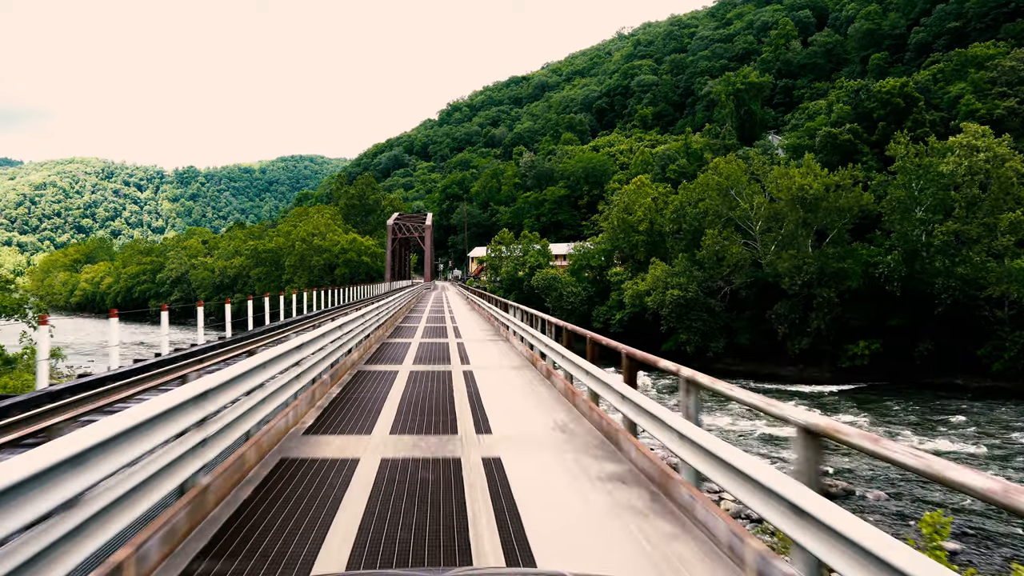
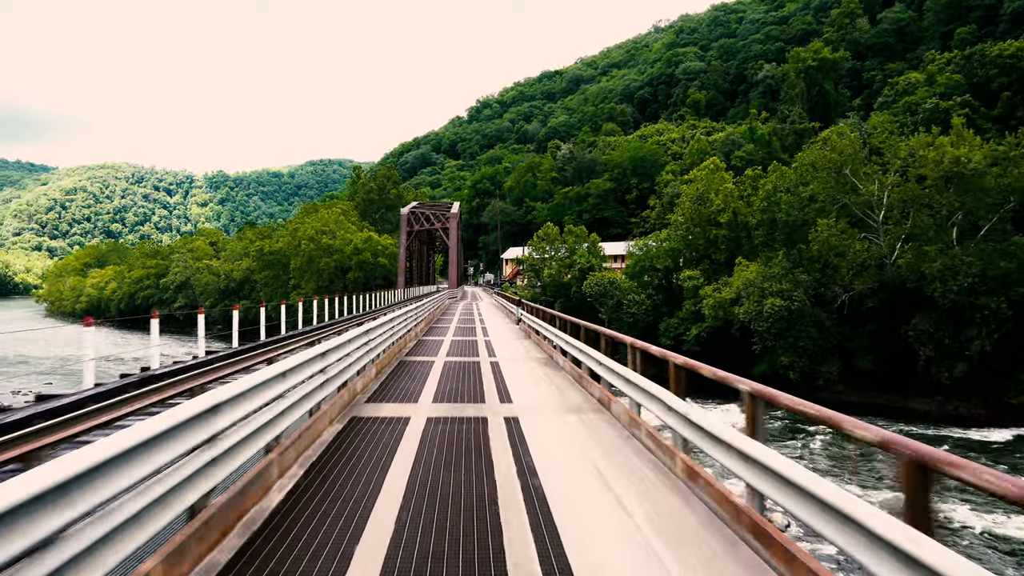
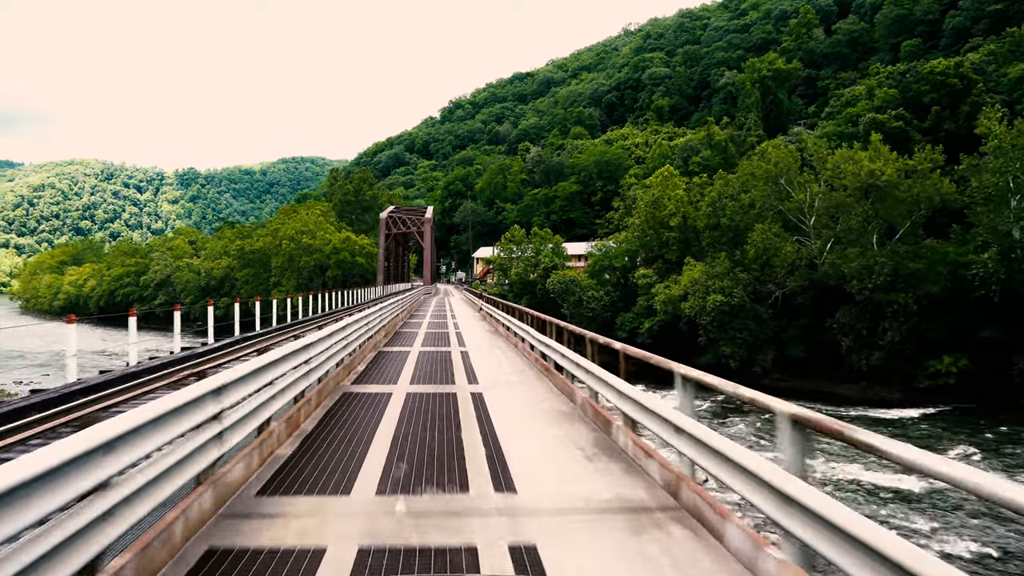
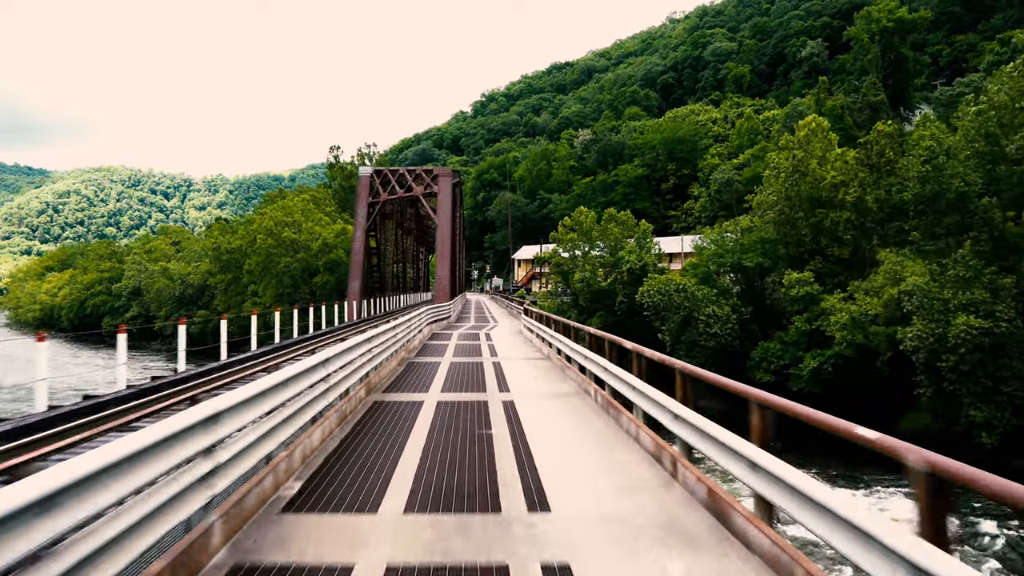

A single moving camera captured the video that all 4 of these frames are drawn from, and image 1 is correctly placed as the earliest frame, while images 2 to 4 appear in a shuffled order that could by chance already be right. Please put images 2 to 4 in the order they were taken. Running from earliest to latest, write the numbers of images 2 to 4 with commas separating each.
3, 2, 4
